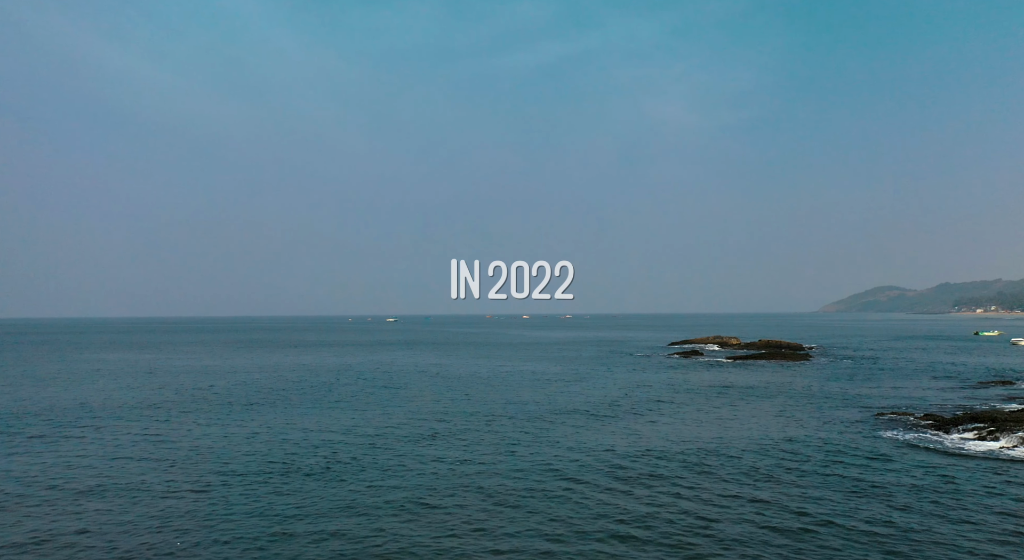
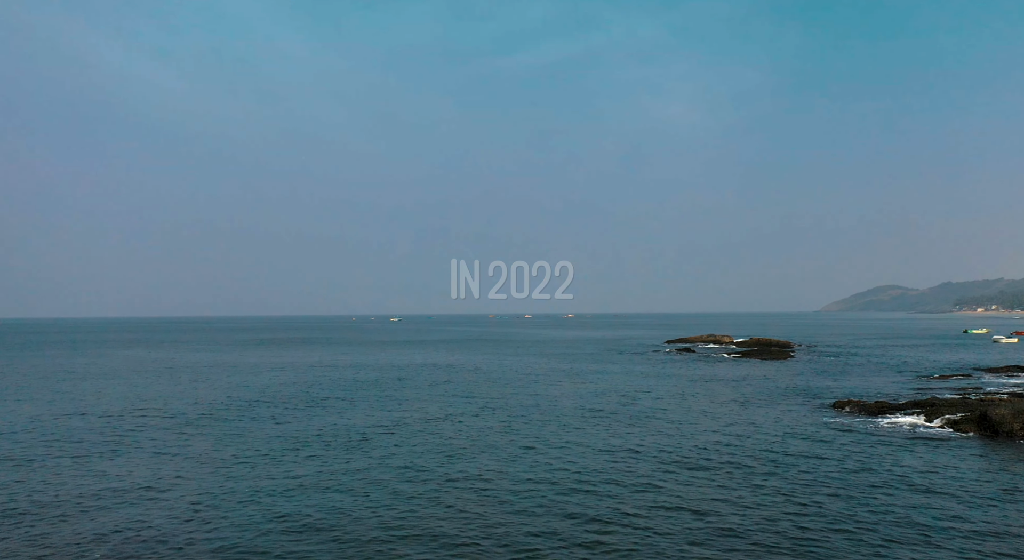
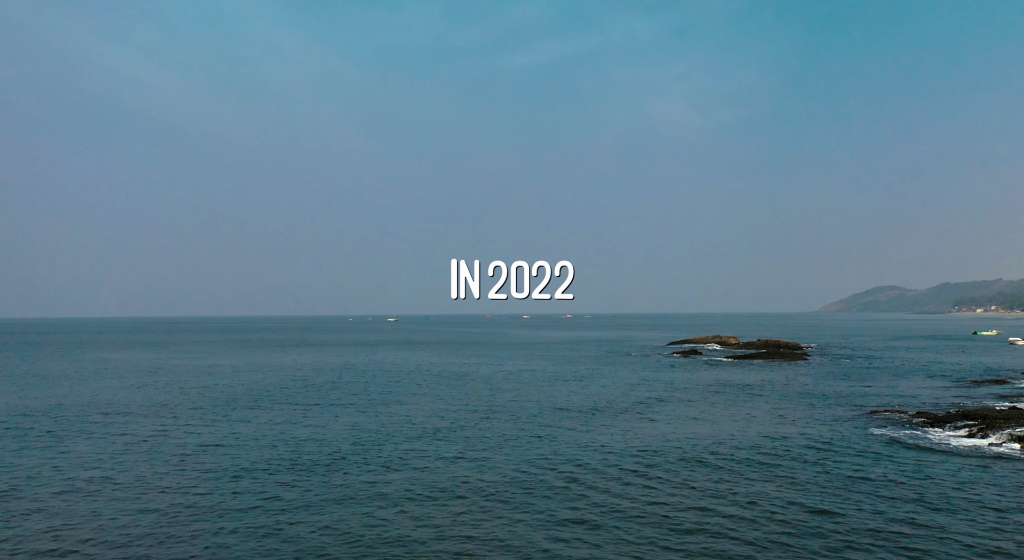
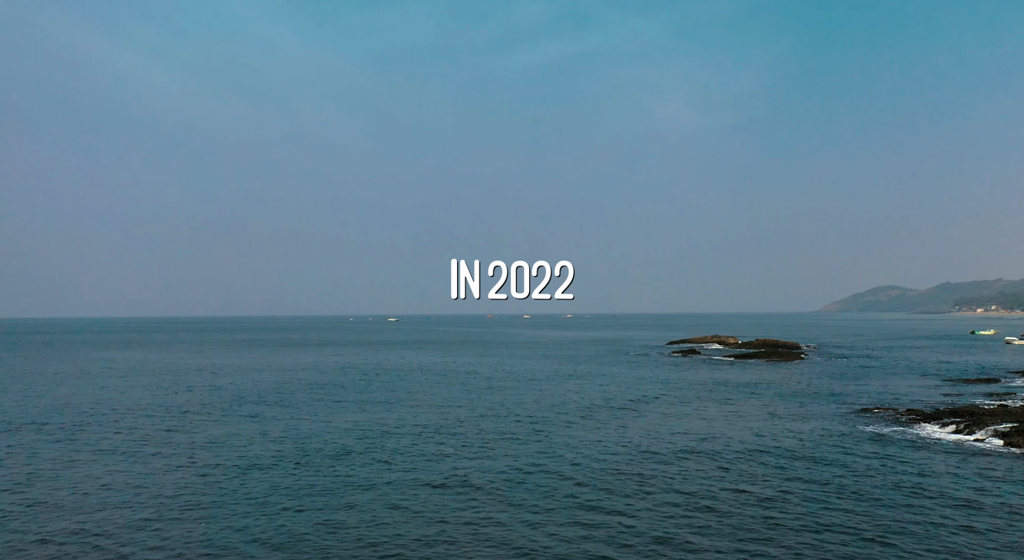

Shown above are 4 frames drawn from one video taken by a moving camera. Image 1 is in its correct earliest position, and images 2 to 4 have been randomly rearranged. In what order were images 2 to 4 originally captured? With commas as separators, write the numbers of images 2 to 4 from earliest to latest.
3, 4, 2
